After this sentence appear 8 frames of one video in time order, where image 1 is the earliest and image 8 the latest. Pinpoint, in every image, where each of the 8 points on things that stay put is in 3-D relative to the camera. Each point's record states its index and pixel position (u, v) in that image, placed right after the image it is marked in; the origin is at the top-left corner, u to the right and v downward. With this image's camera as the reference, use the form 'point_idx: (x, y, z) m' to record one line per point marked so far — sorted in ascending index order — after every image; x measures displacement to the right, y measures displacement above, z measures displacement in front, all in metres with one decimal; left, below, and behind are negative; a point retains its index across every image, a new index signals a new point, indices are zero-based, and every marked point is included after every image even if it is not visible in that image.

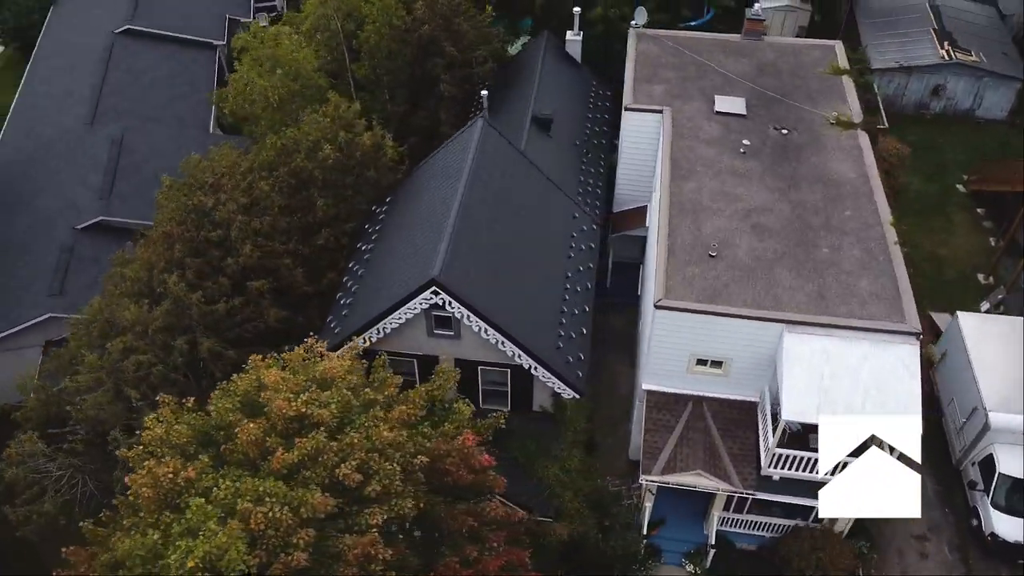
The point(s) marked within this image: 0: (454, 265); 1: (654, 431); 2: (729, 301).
0: (-1.2, +0.5, +16.6) m
1: (+3.5, -3.5, +19.4) m
2: (+4.9, -0.3, +18.2) m
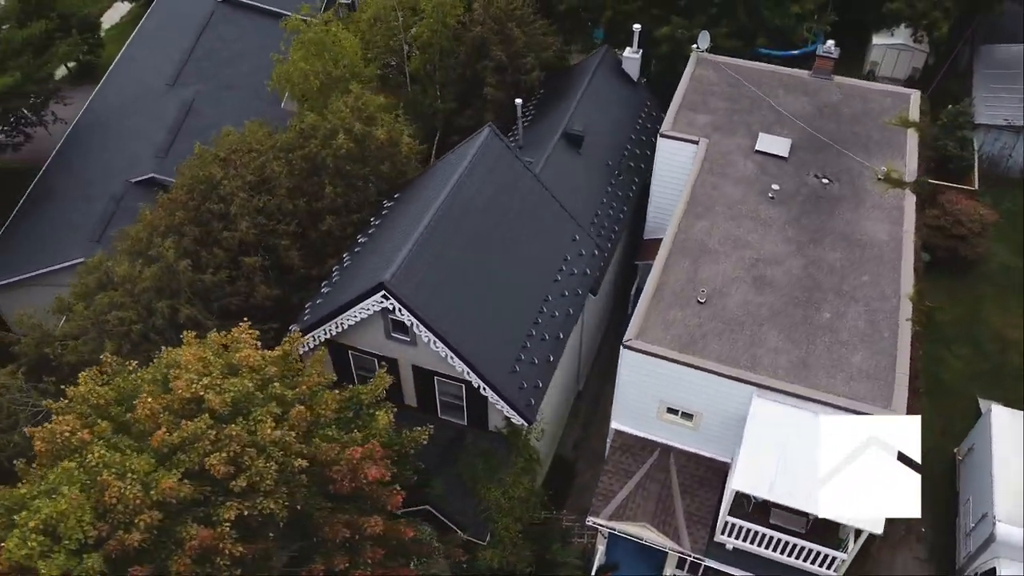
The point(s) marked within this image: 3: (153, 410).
0: (-2.0, +0.3, +16.4) m
1: (+2.4, -4.3, +18.6) m
2: (+4.1, -1.4, +17.1) m
3: (-5.7, -1.9, +12.7) m
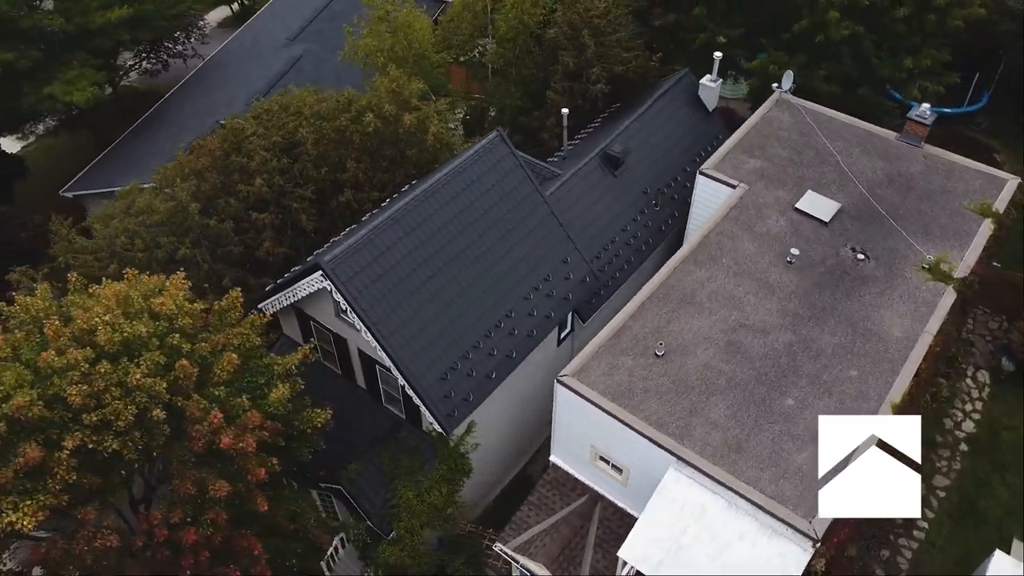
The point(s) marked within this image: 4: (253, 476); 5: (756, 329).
0: (-3.1, +0.6, +16.6) m
1: (+0.5, -4.9, +18.0) m
2: (+2.5, -2.4, +16.1) m
3: (-7.9, -0.8, +13.8) m
4: (-4.4, -3.3, +14.1) m
5: (+5.4, -0.9, +17.5) m
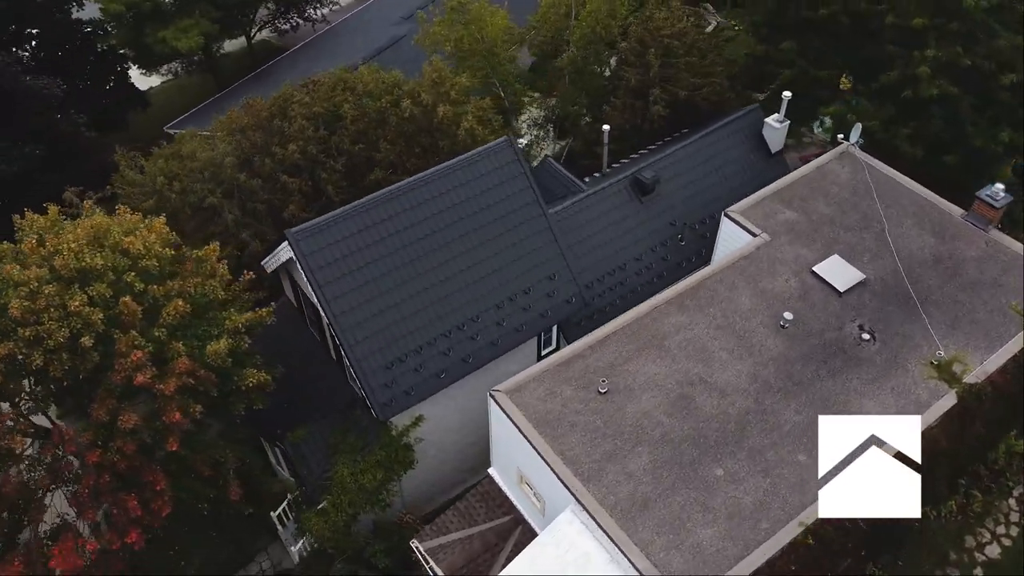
0: (-3.9, +1.1, +17.1) m
1: (-1.2, -5.0, +17.9) m
2: (+0.8, -2.9, +15.6) m
3: (-9.2, +0.7, +15.3) m
4: (-6.4, -2.4, +15.0) m
5: (+4.2, -2.1, +16.4) m
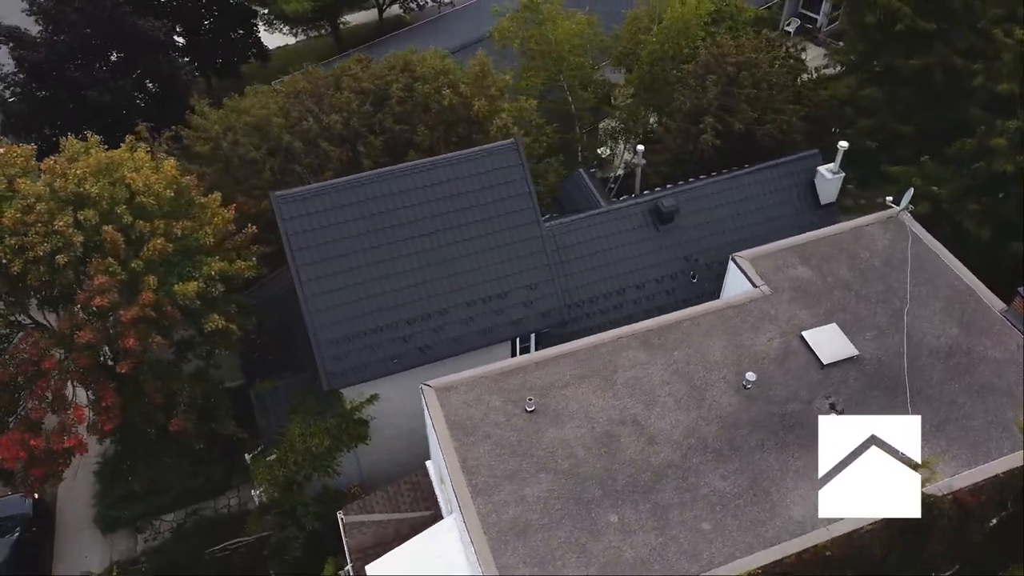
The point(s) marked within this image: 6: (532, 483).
0: (-4.4, +1.8, +17.8) m
1: (-2.8, -4.7, +18.2) m
2: (-0.9, -3.0, +15.5) m
3: (-9.9, +2.5, +17.1) m
4: (-7.9, -1.1, +16.2) m
5: (+2.6, -2.8, +15.7) m
6: (+0.4, -3.6, +14.9) m
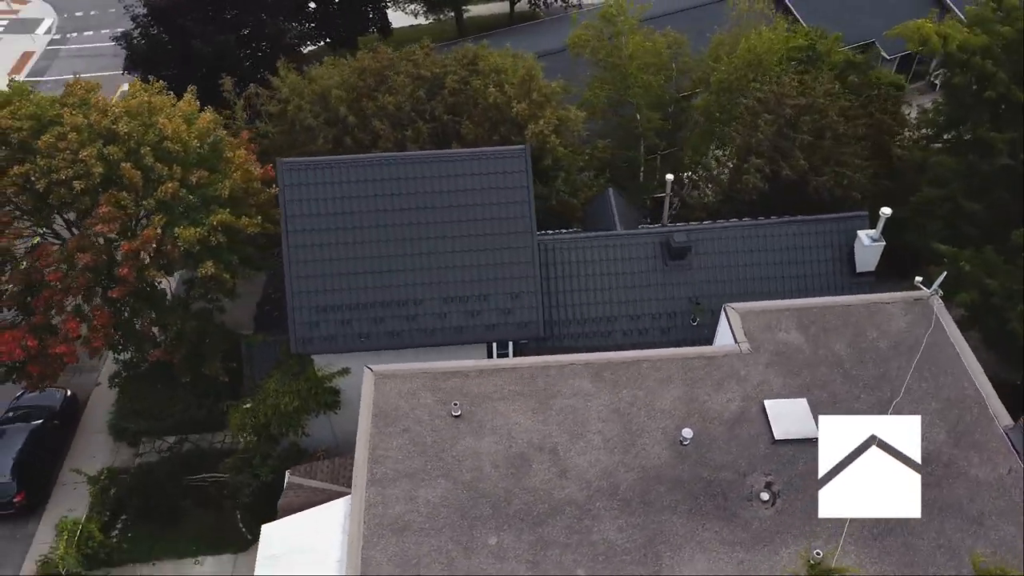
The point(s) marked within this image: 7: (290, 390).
0: (-4.5, +2.6, +18.5) m
1: (-4.2, -4.2, +18.8) m
2: (-2.6, -2.9, +15.7) m
3: (-9.8, +4.4, +18.9) m
4: (-8.7, +0.4, +17.7) m
5: (+0.9, -3.4, +15.2) m
6: (-1.5, -3.7, +14.9) m
7: (-5.4, -2.4, +19.5) m
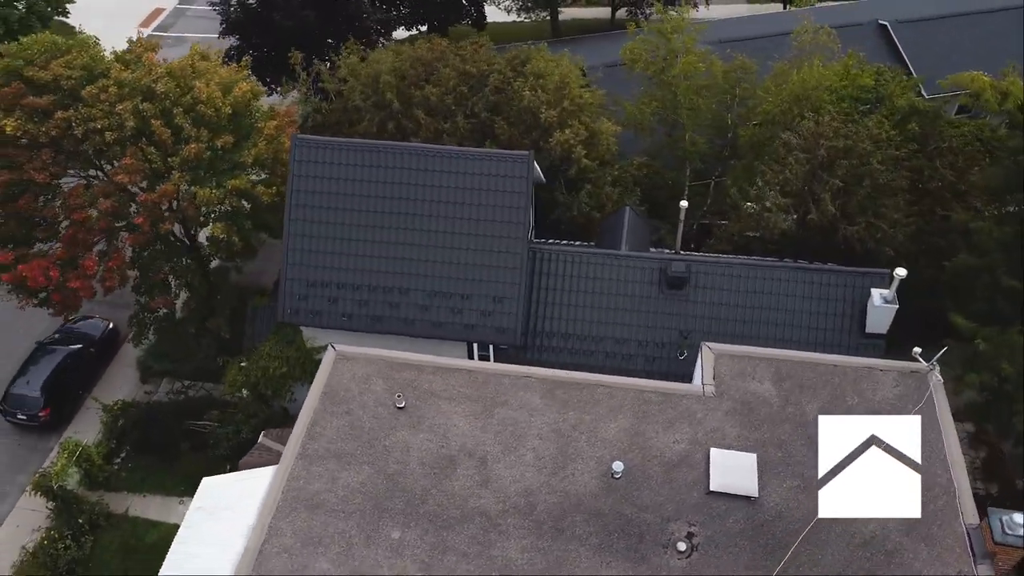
0: (-4.4, +3.1, +19.1) m
1: (-5.1, -3.6, +19.4) m
2: (-3.8, -2.5, +16.1) m
3: (-9.3, +5.7, +20.2) m
4: (-9.0, +1.6, +19.0) m
5: (-0.5, -3.5, +15.1) m
6: (-3.0, -3.4, +15.2) m
7: (-5.9, -1.7, +20.3) m
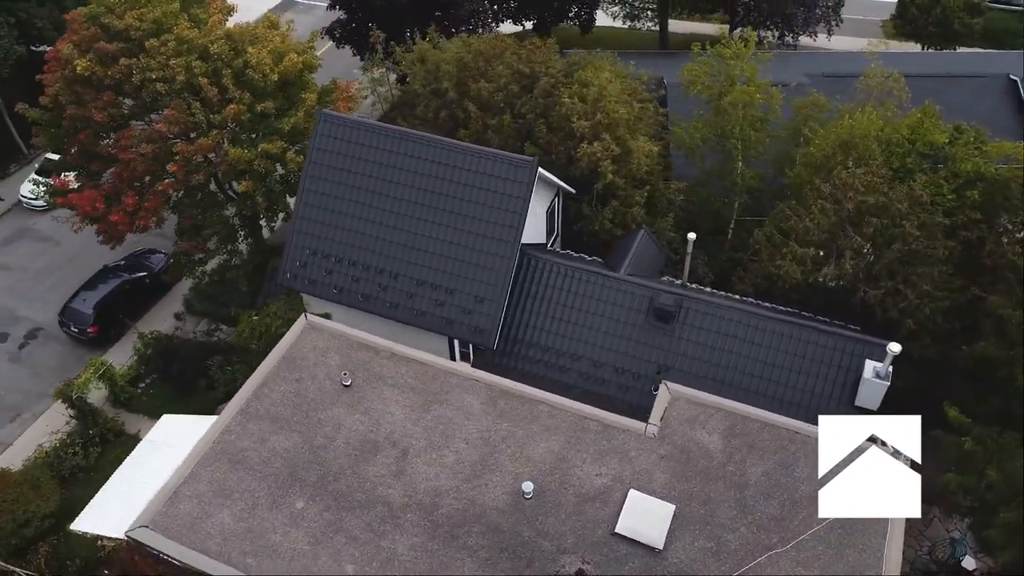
0: (-4.0, +3.8, +19.8) m
1: (-5.9, -2.7, +20.3) m
2: (-4.9, -1.8, +16.8) m
3: (-8.1, +7.2, +21.6) m
4: (-8.8, +3.1, +20.4) m
5: (-2.1, -3.4, +15.3) m
6: (-4.5, -2.9, +15.8) m
7: (-6.1, -0.7, +21.2) m
